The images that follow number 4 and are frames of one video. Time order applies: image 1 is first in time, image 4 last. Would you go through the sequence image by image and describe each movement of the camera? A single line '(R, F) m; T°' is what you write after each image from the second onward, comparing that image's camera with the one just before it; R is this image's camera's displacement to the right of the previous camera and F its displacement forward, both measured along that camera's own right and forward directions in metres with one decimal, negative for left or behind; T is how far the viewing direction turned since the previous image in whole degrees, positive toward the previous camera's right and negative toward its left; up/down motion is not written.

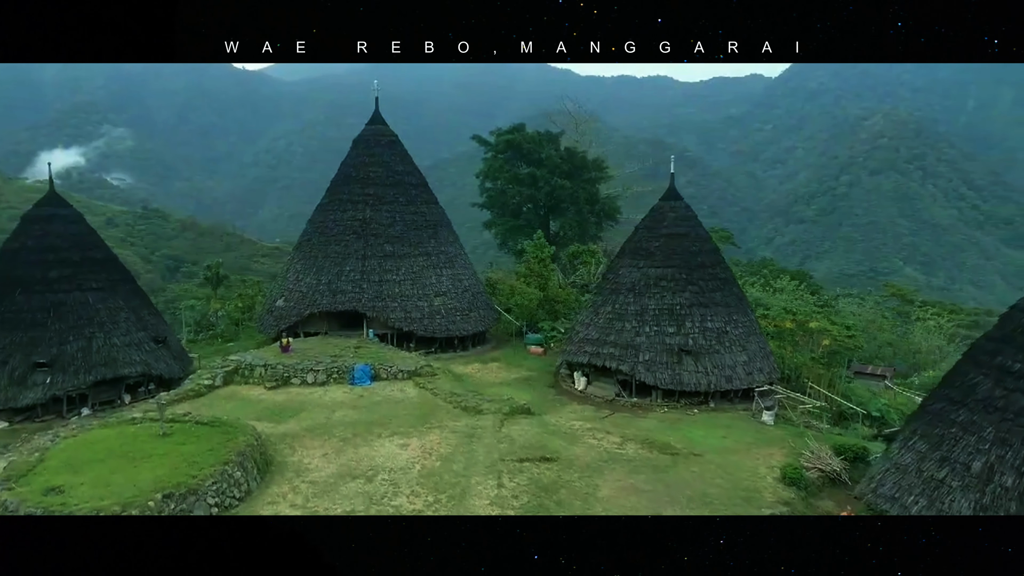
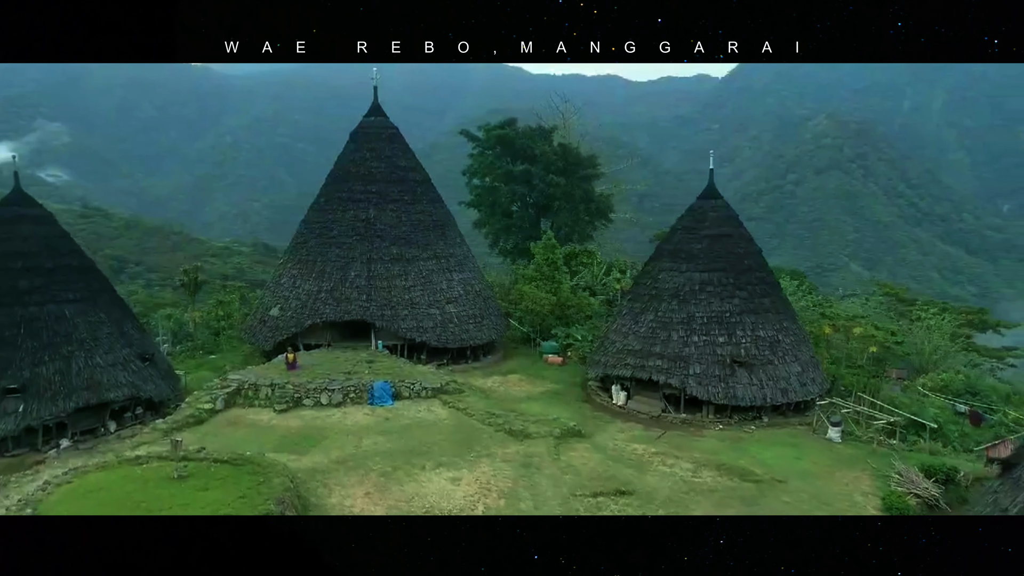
(-1.7, +1.5) m; +4°
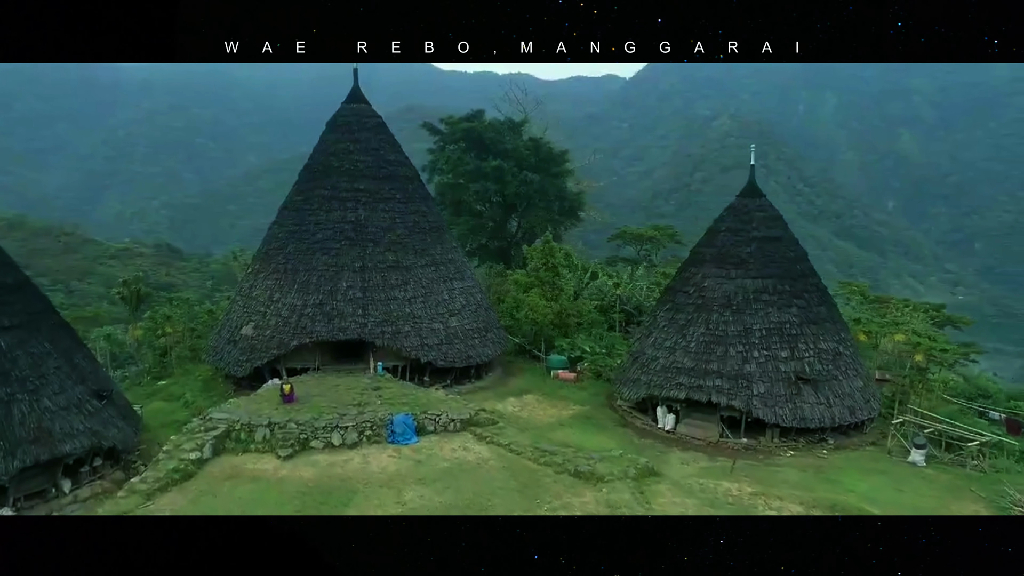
(-2.2, +2.1) m; +7°
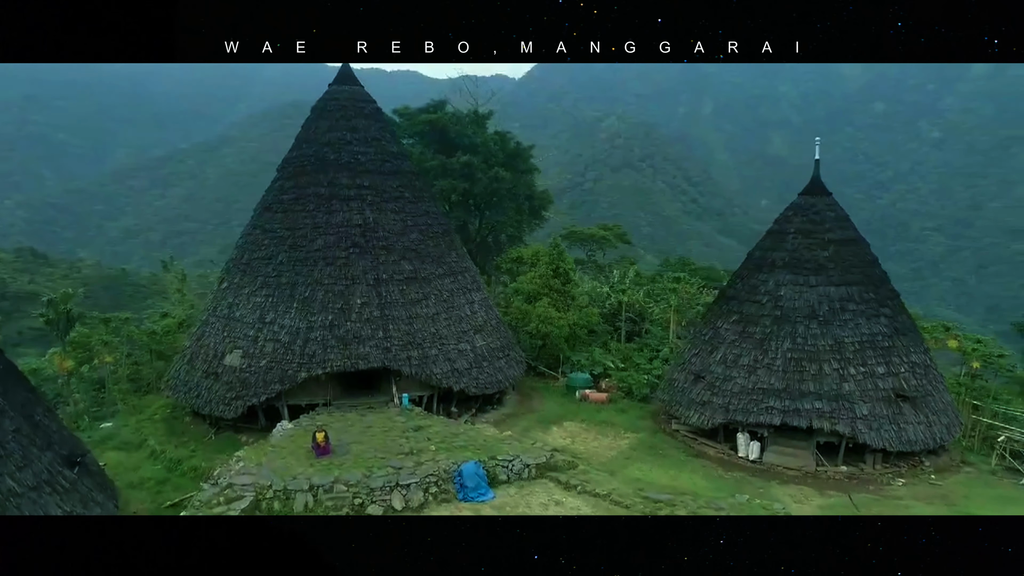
(-2.8, +2.3) m; +8°
